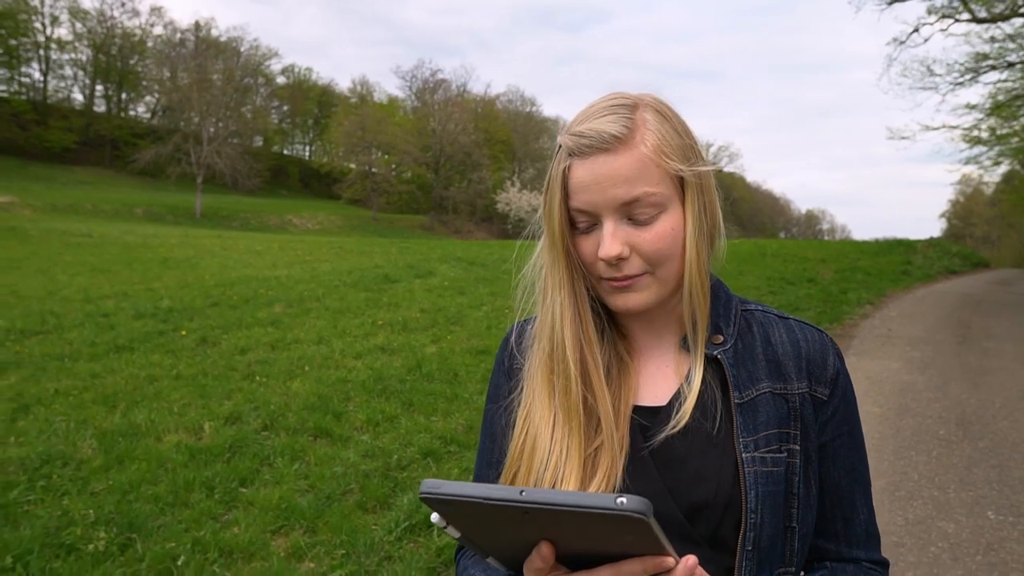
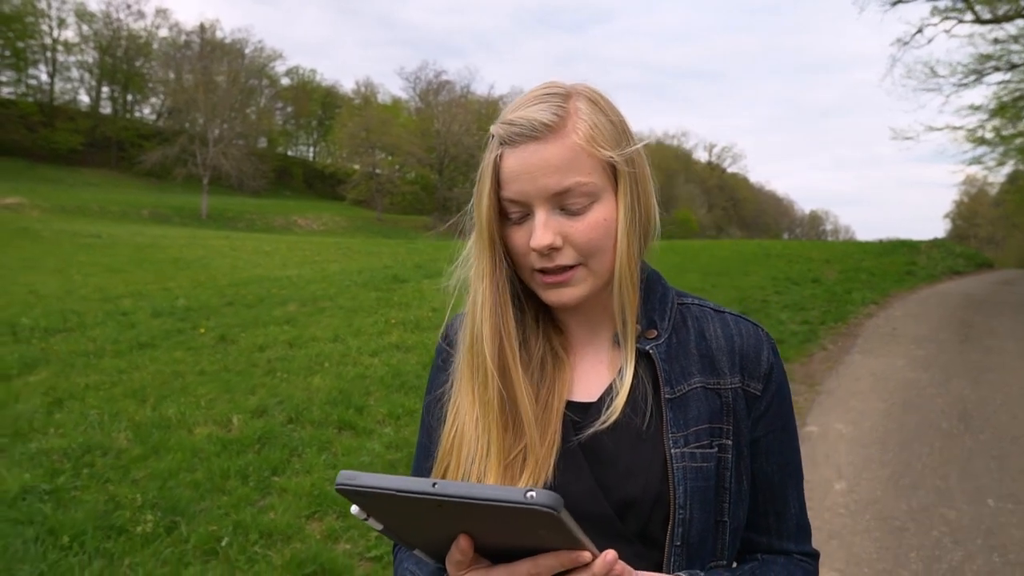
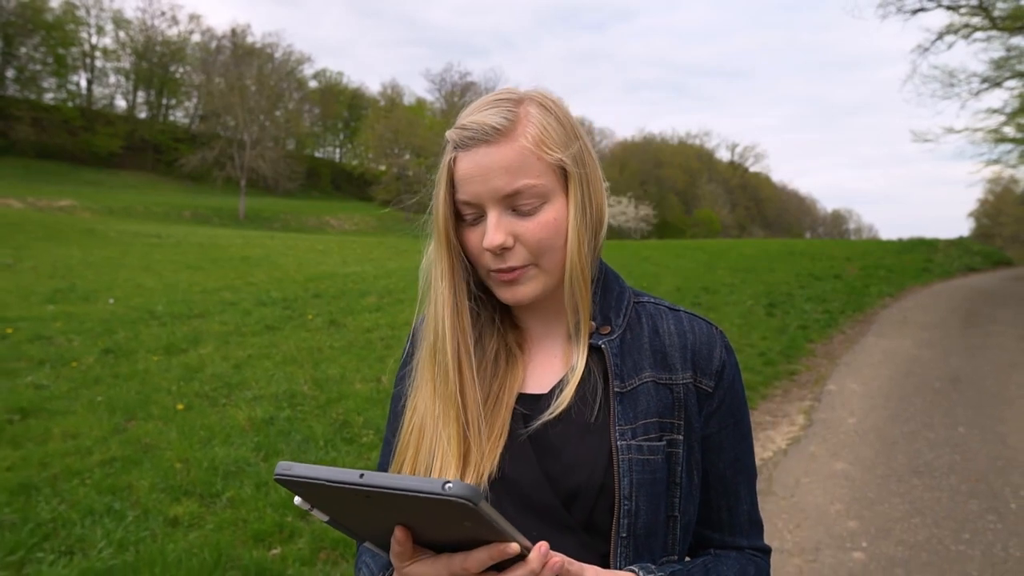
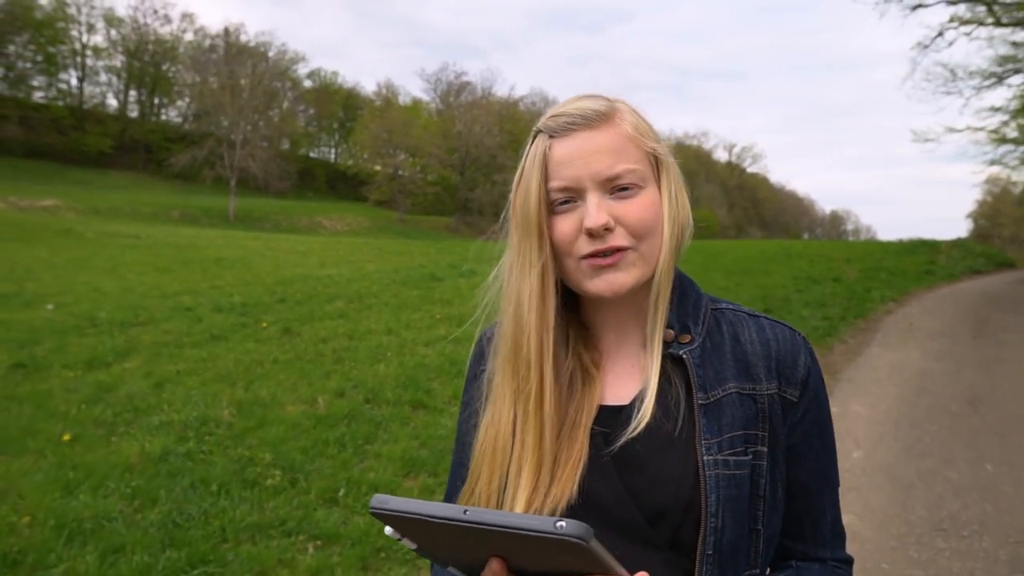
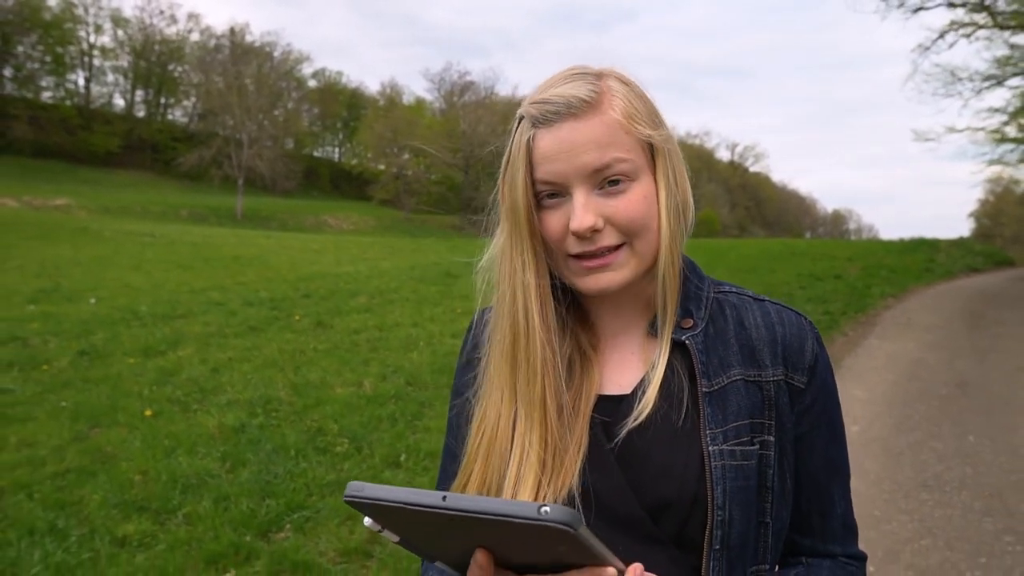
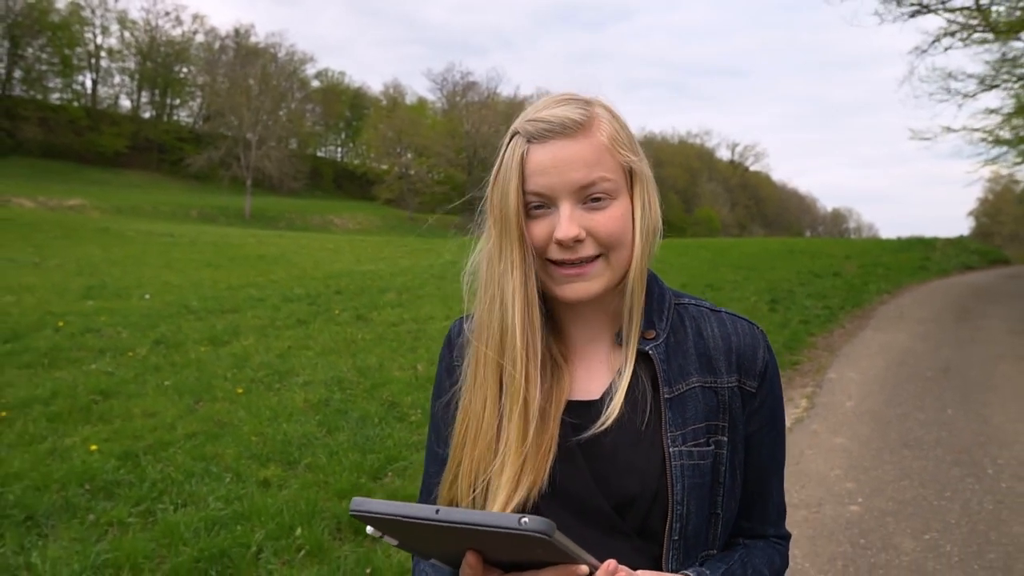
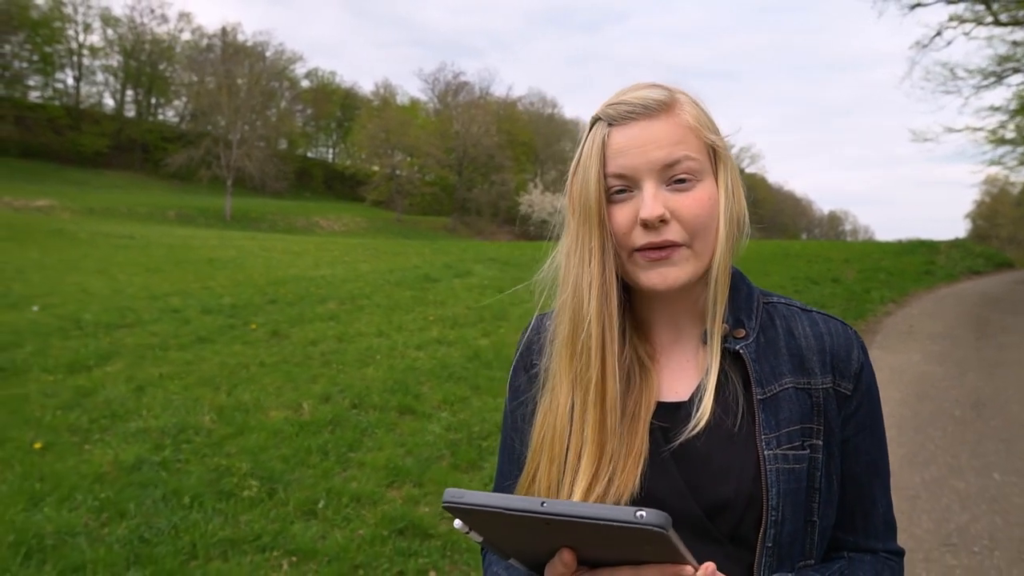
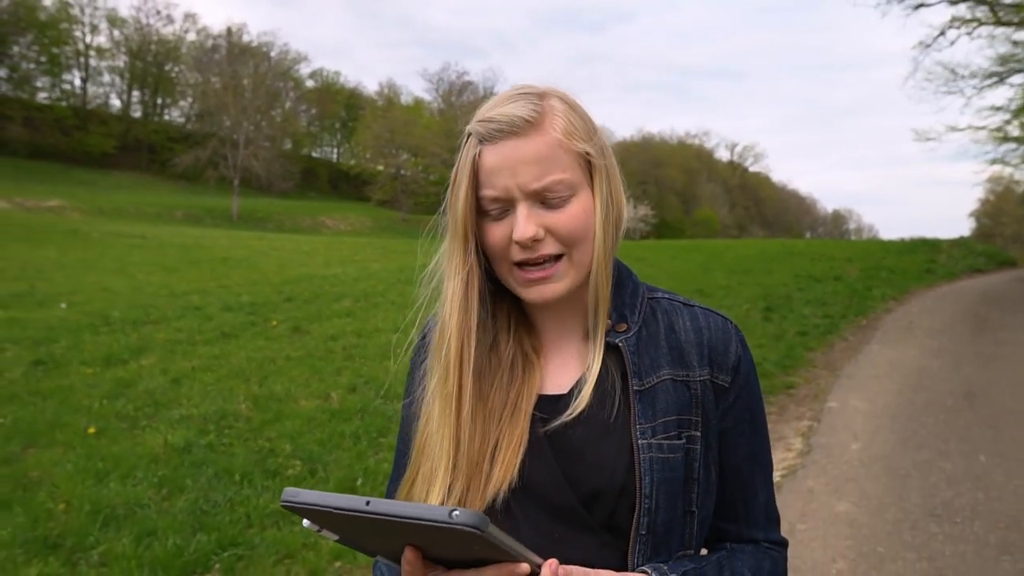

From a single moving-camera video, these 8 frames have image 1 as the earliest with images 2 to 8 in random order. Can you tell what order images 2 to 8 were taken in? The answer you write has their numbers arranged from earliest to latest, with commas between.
2, 7, 4, 8, 5, 3, 6
